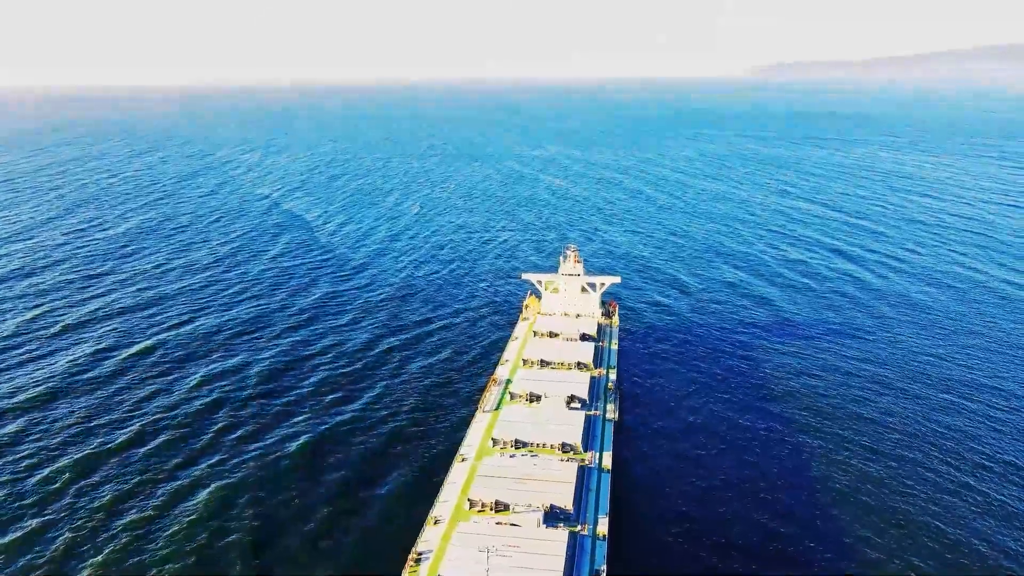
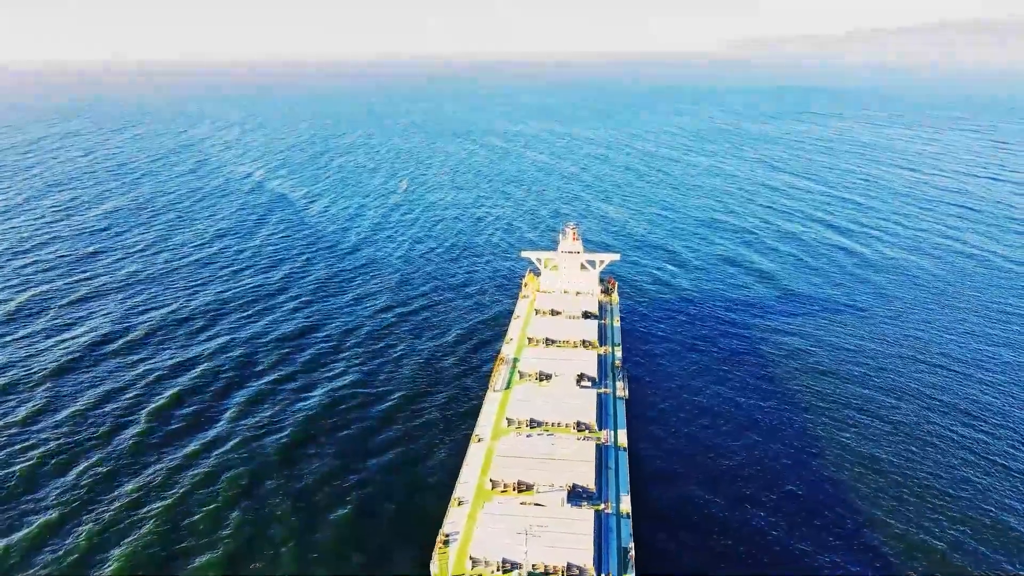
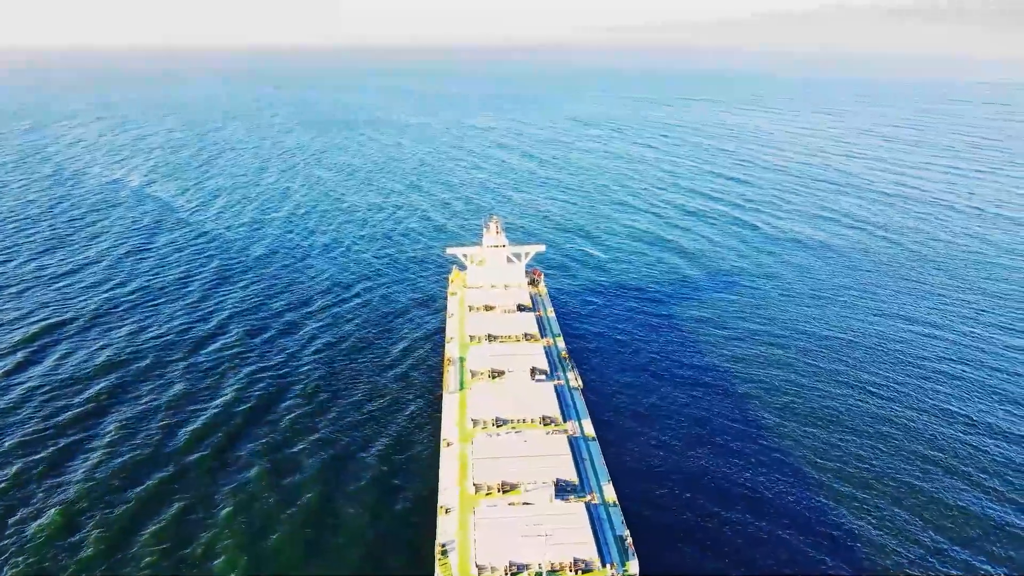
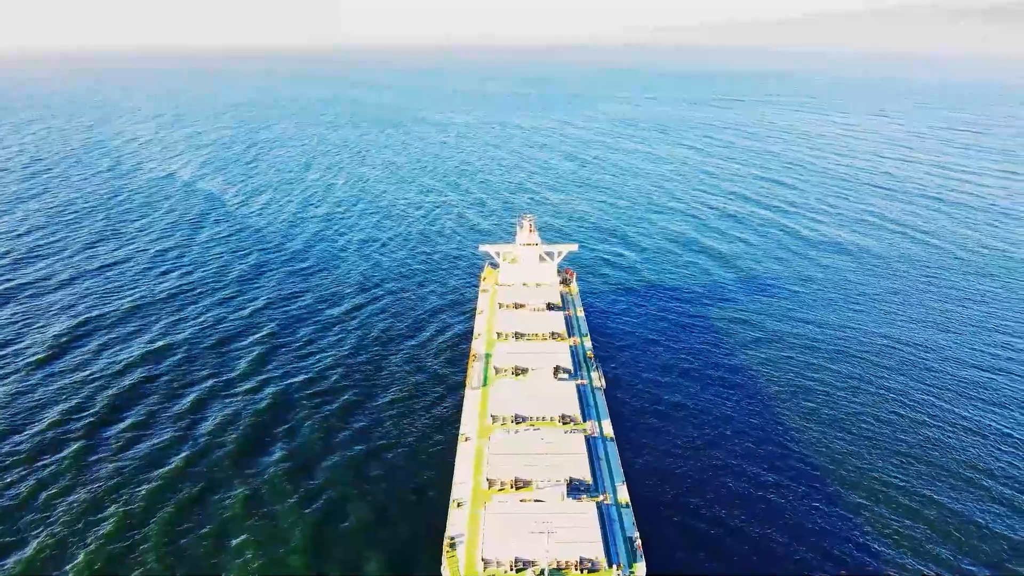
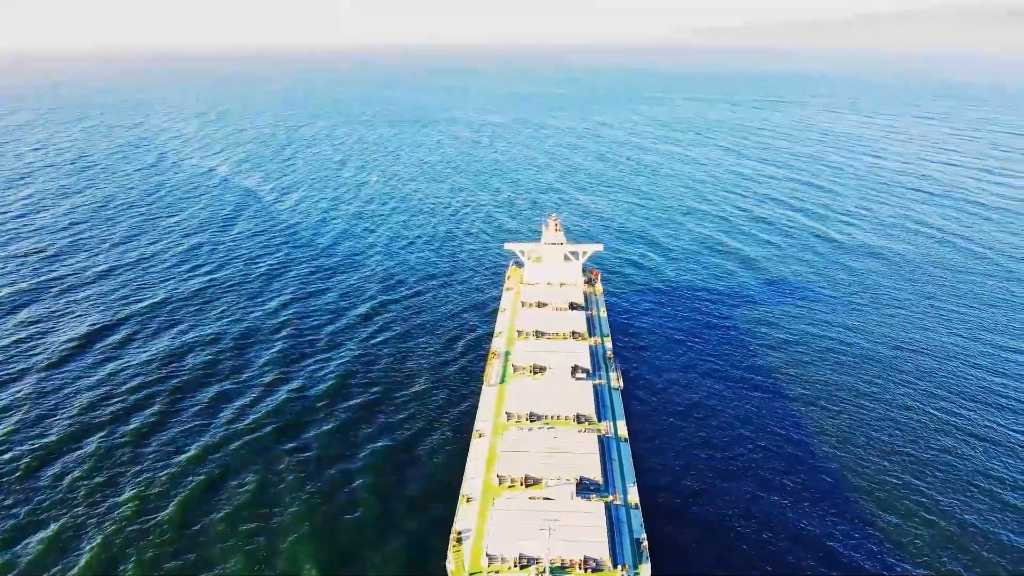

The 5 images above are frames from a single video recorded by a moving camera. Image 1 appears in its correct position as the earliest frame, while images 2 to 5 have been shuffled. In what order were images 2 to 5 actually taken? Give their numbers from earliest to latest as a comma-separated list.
2, 5, 4, 3
